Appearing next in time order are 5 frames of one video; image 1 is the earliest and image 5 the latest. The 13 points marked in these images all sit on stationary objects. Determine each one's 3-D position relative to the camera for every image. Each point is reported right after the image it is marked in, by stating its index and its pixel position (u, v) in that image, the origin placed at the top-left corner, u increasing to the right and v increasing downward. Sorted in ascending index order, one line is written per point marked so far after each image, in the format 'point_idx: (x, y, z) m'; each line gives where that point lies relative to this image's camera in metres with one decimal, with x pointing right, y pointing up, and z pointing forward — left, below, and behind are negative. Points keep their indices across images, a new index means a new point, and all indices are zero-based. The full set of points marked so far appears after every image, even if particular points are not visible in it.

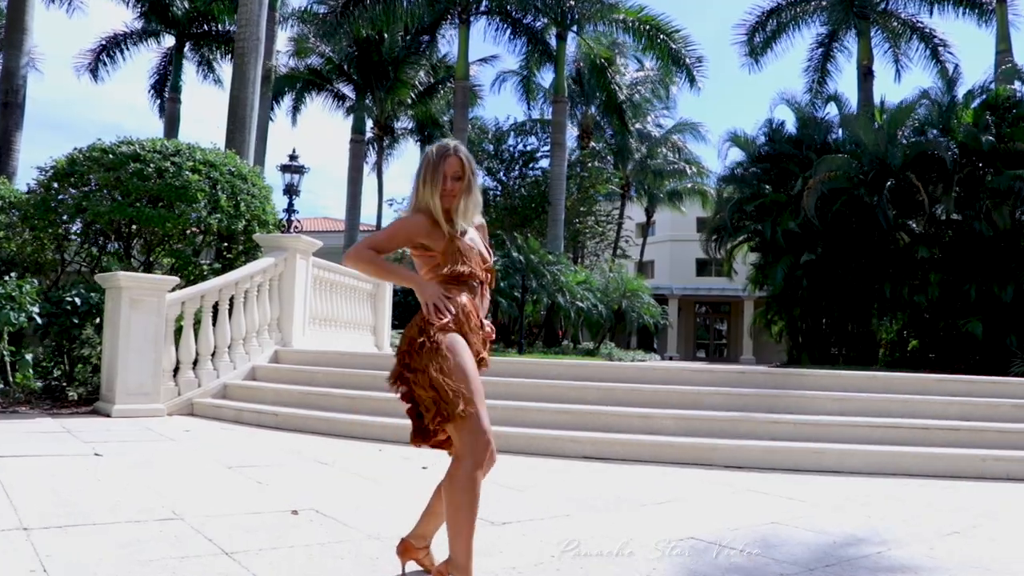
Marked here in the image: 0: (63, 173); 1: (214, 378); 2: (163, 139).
0: (-5.3, +1.4, +9.8) m
1: (-3.2, -1.0, +9.0) m
2: (-4.2, +1.8, +10.1) m
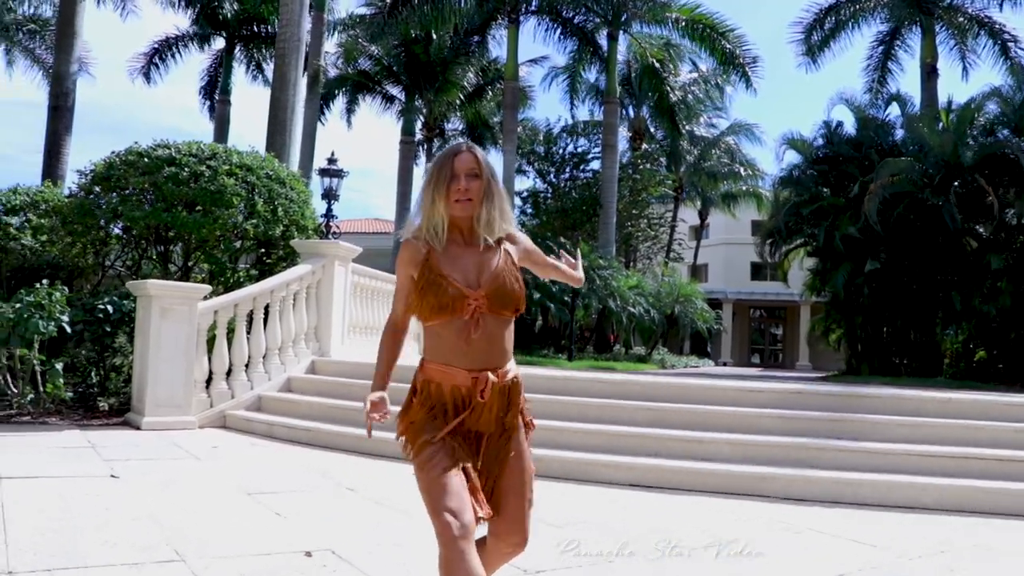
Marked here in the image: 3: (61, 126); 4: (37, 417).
0: (-4.7, +1.3, +9.6) m
1: (-2.7, -1.1, +8.7) m
2: (-3.7, +1.7, +9.8) m
3: (-9.6, +3.5, +17.6) m
4: (-4.4, -1.2, +7.7) m
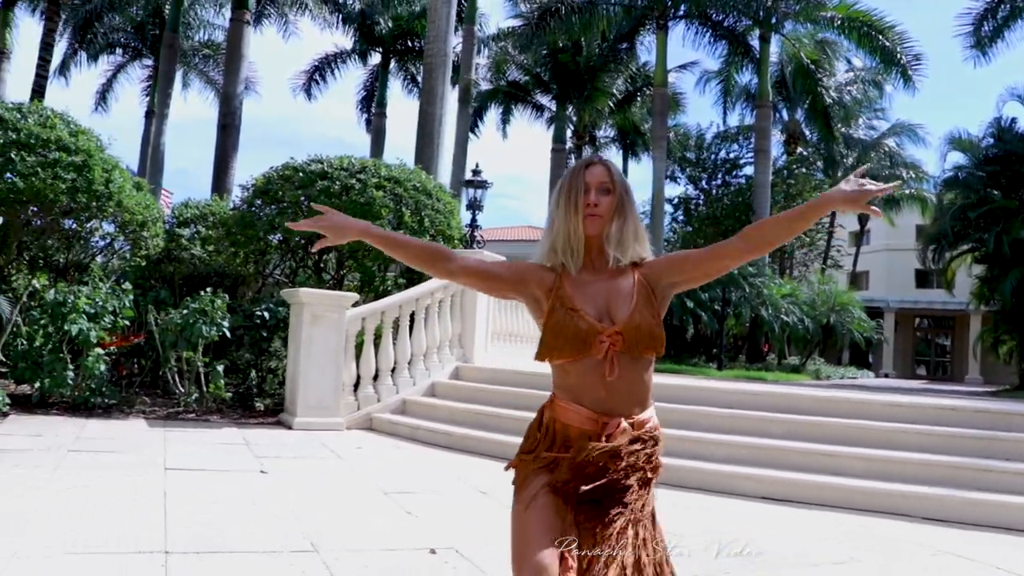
0: (-3.1, +1.2, +10.3) m
1: (-1.3, -1.1, +9.1) m
2: (-2.0, +1.6, +10.4) m
3: (-6.4, +3.3, +19.0) m
4: (-3.1, -1.3, +8.4) m
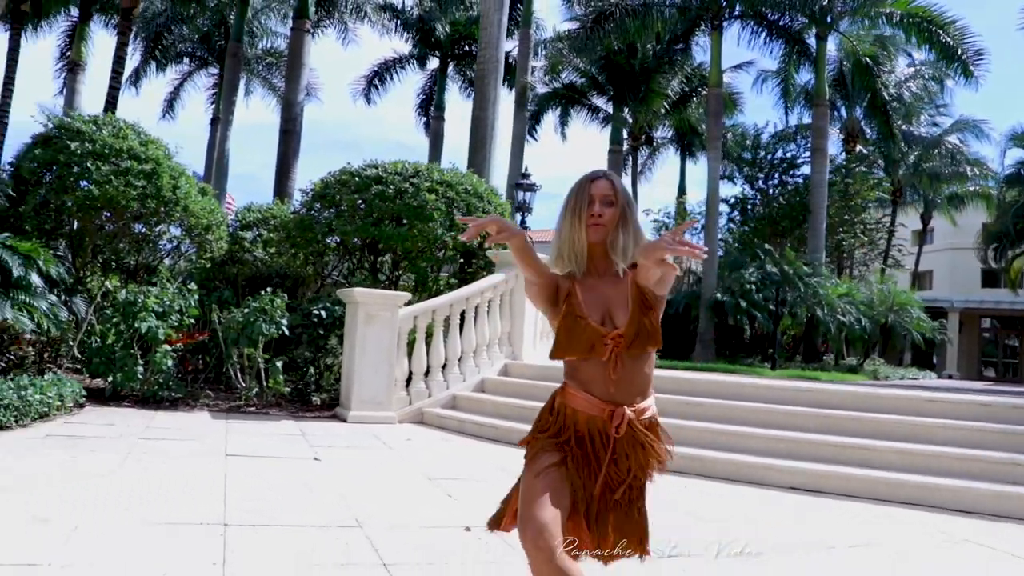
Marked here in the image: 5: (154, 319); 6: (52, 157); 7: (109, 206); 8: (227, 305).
0: (-2.5, +1.2, +10.8) m
1: (-0.8, -1.1, +9.4) m
2: (-1.4, +1.6, +10.7) m
3: (-5.3, +3.3, +19.7) m
4: (-2.7, -1.3, +8.9) m
5: (-3.7, -0.3, +8.5) m
6: (-5.4, +1.5, +9.8) m
7: (-4.8, +1.0, +9.9) m
8: (-3.5, -0.2, +10.2) m
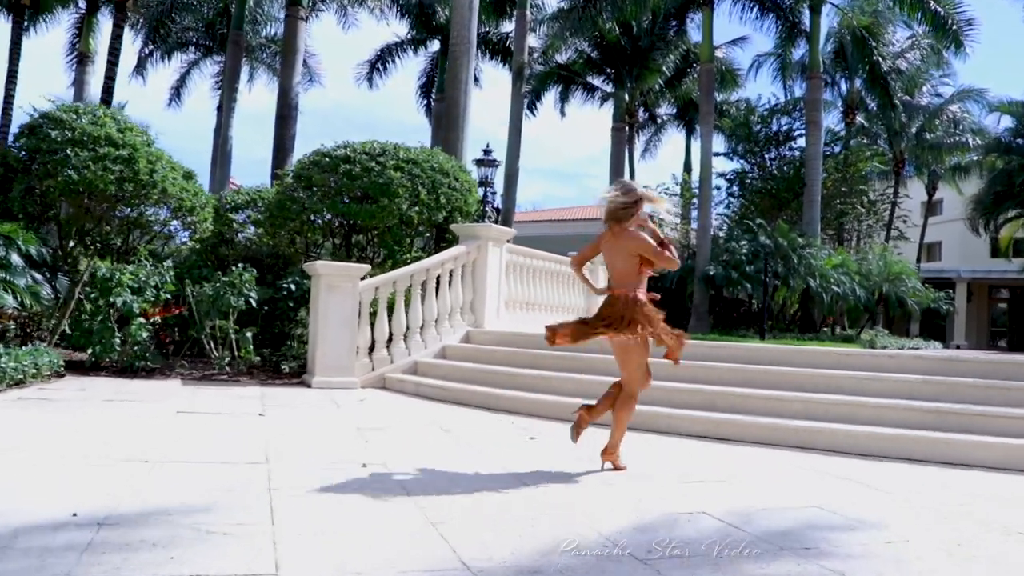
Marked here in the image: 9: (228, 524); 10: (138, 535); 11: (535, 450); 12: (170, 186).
0: (-3.0, +1.5, +11.3) m
1: (-1.2, -0.8, +9.9) m
2: (-1.9, +2.0, +11.2) m
3: (-5.5, +3.8, +20.2) m
4: (-3.1, -1.0, +9.4) m
5: (-4.2, -0.1, +9.1) m
6: (-5.9, +1.8, +10.4) m
7: (-5.3, +1.2, +10.4) m
8: (-3.9, +0.1, +10.7) m
9: (-1.1, -1.0, +3.4) m
10: (-1.4, -0.9, +3.2) m
11: (+0.2, -1.1, +5.7) m
12: (-4.5, +1.3, +11.0) m
